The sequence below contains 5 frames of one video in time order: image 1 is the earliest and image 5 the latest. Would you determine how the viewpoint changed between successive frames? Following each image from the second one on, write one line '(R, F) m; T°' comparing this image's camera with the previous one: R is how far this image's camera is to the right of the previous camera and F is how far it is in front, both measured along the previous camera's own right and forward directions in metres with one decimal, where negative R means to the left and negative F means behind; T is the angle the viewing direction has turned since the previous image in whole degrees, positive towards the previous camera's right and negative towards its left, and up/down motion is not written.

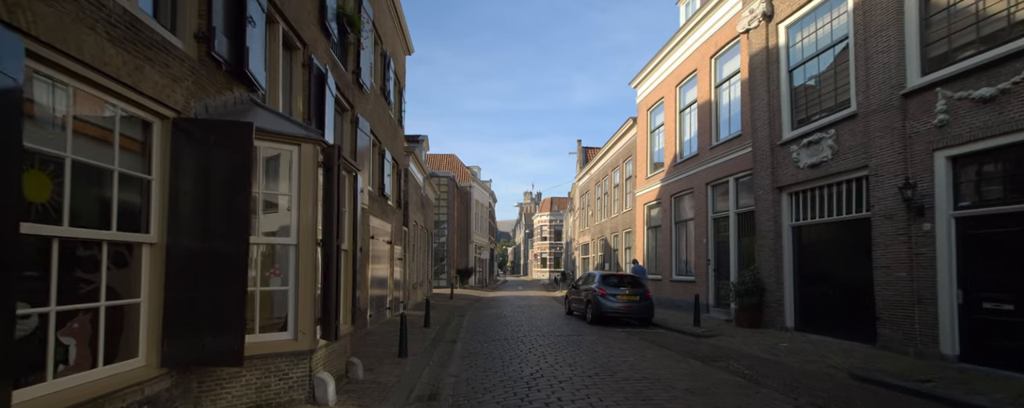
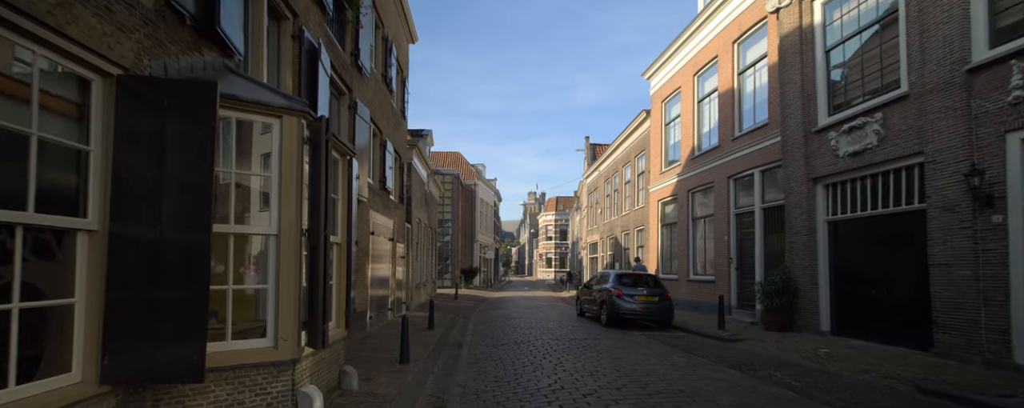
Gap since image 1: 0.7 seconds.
(-0.2, +1.0) m; 0°
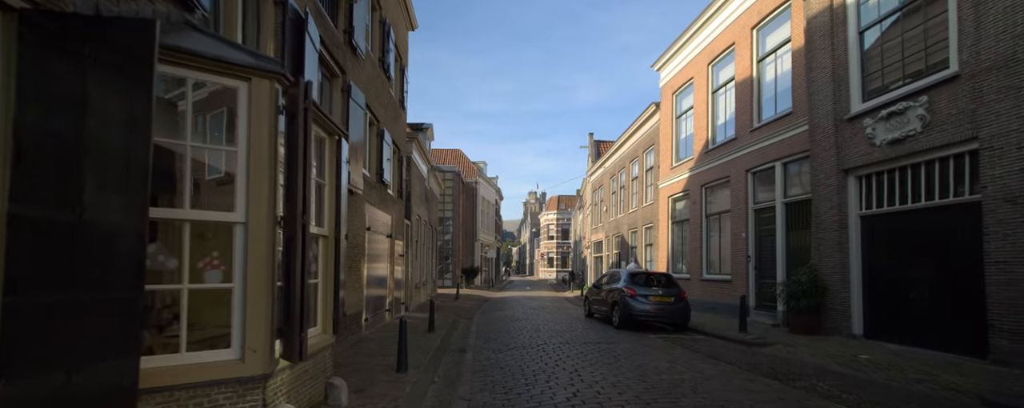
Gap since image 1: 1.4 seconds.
(-0.1, +0.9) m; 0°
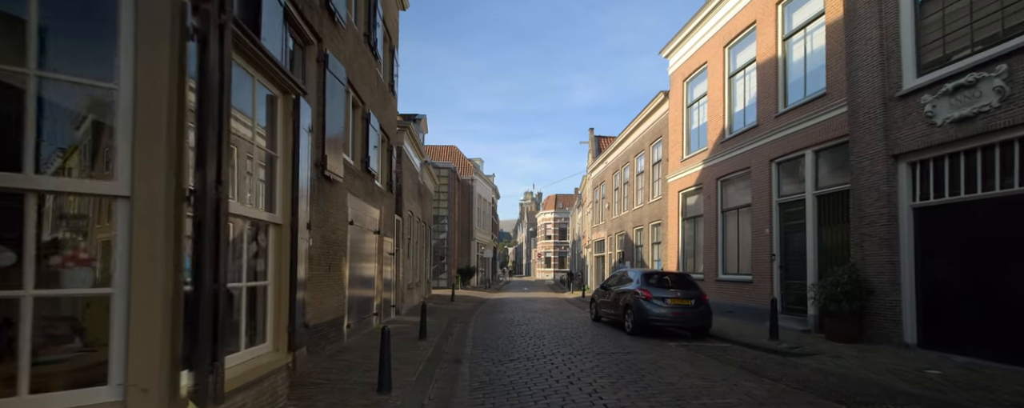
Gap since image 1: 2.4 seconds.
(-0.1, +1.4) m; 0°
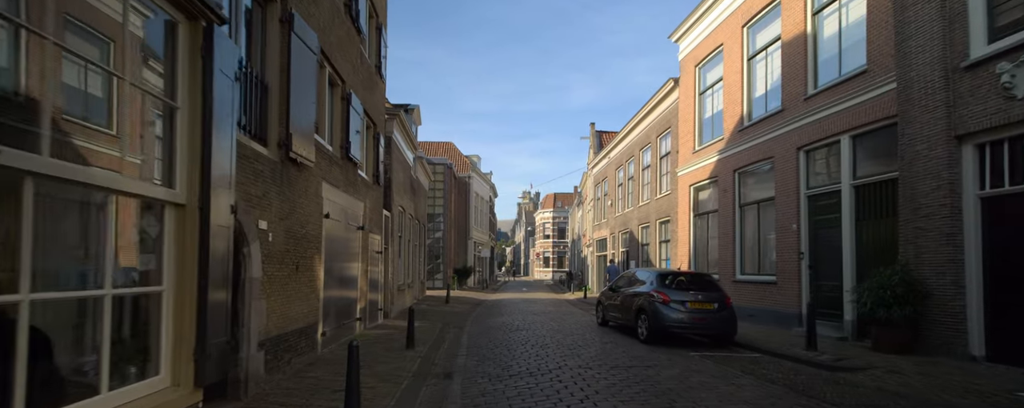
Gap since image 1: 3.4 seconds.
(0.0, +1.4) m; 0°
